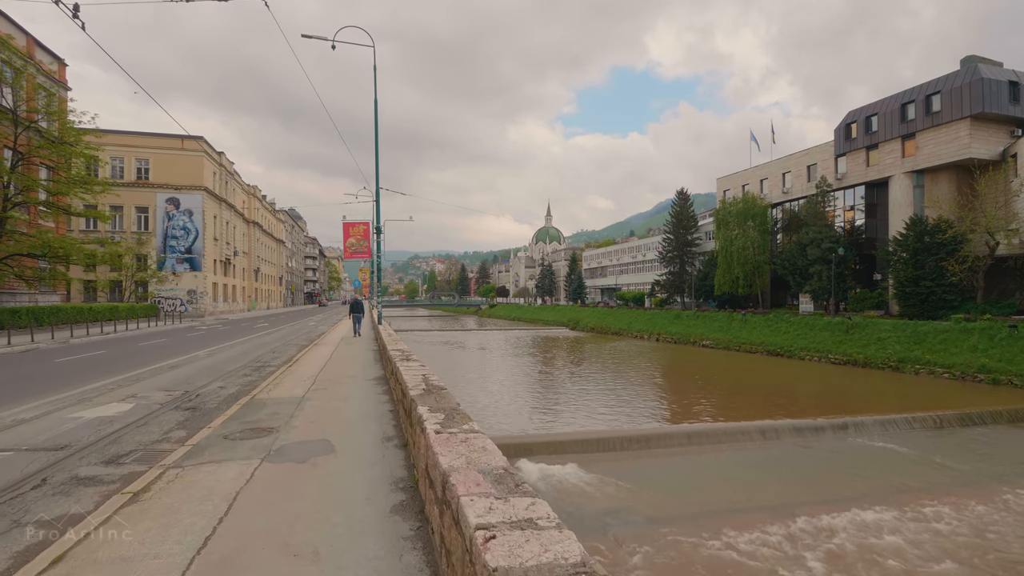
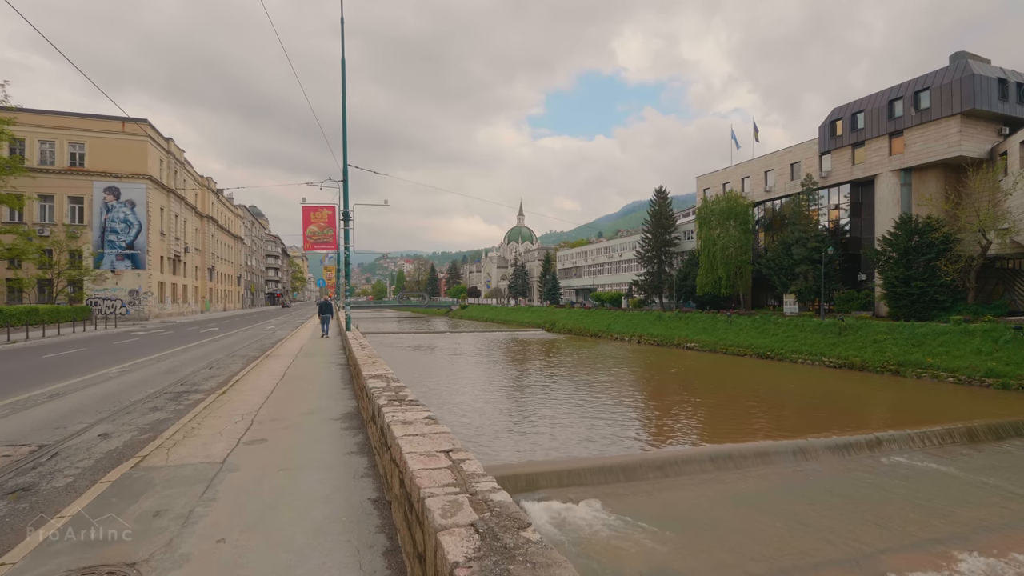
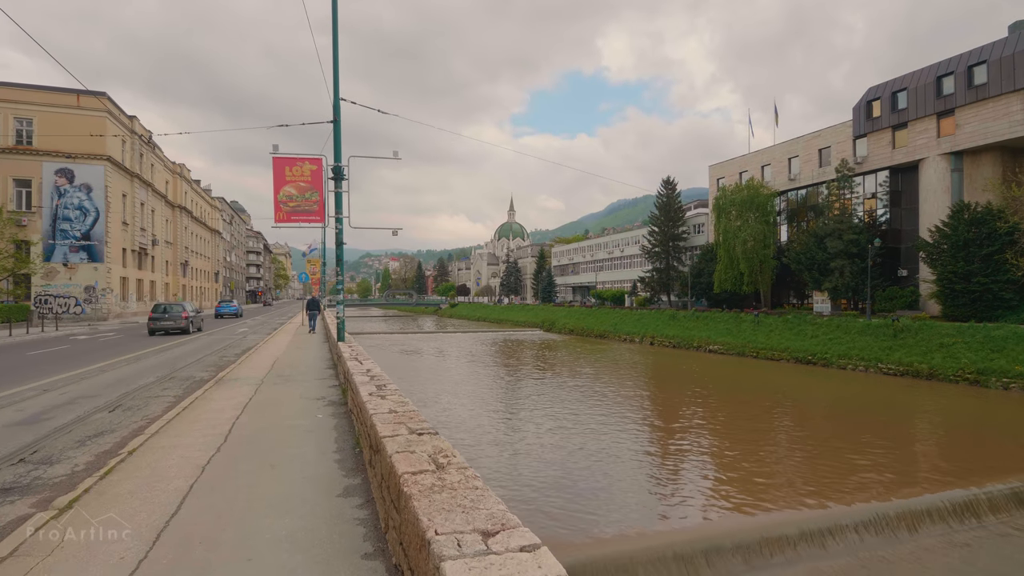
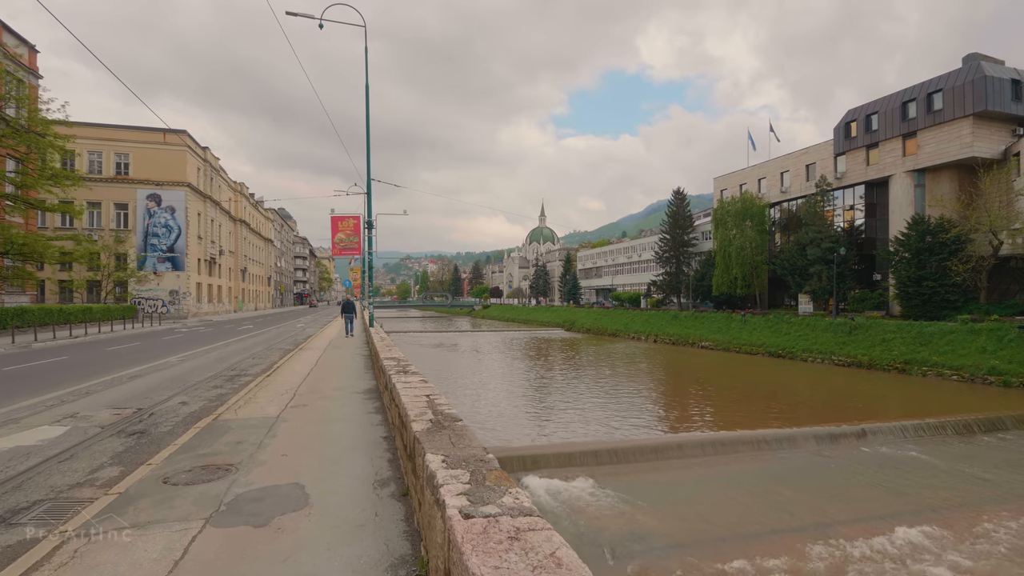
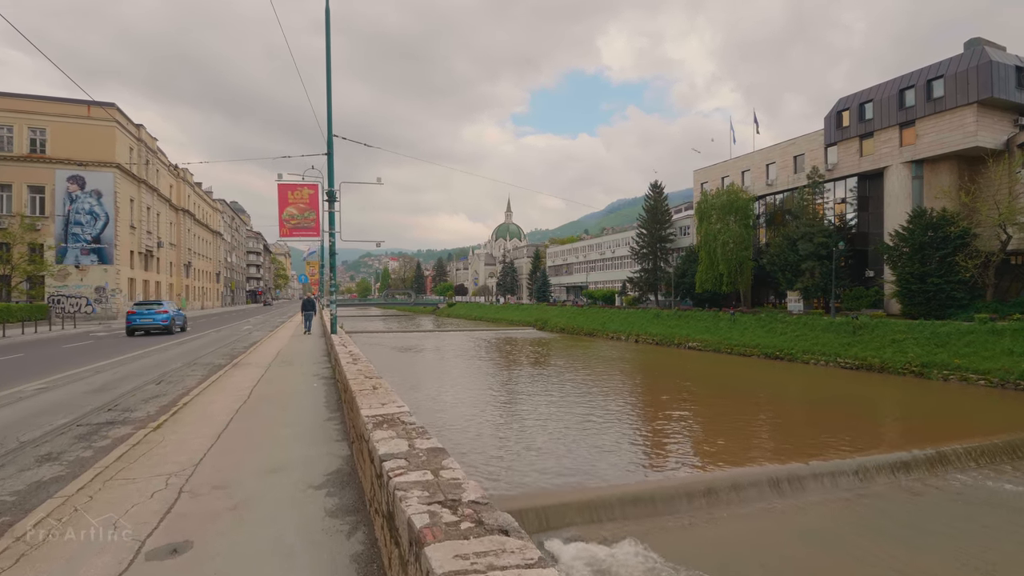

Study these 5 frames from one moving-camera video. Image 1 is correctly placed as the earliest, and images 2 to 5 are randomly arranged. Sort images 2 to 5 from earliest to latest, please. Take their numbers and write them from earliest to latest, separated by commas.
4, 2, 5, 3
